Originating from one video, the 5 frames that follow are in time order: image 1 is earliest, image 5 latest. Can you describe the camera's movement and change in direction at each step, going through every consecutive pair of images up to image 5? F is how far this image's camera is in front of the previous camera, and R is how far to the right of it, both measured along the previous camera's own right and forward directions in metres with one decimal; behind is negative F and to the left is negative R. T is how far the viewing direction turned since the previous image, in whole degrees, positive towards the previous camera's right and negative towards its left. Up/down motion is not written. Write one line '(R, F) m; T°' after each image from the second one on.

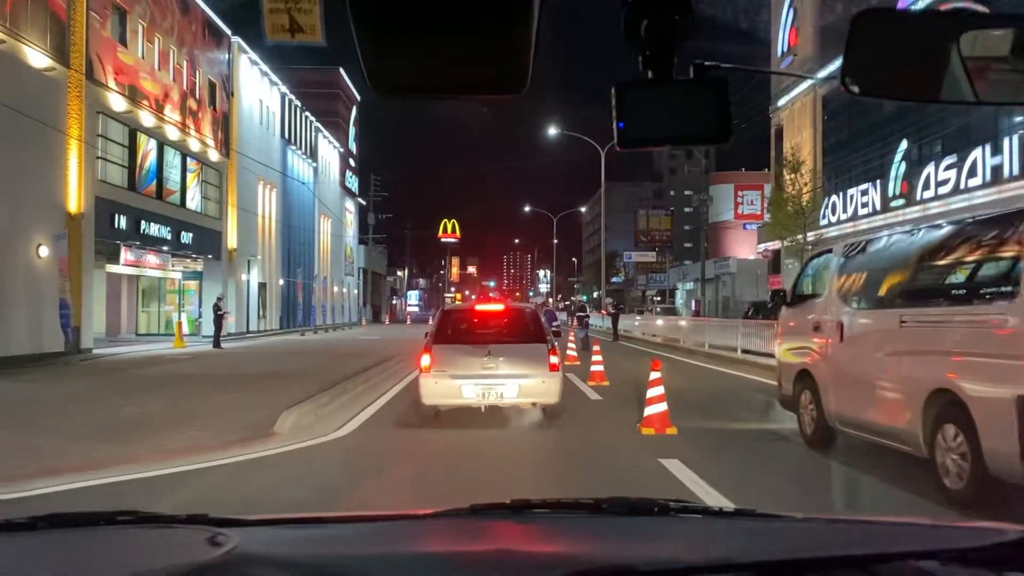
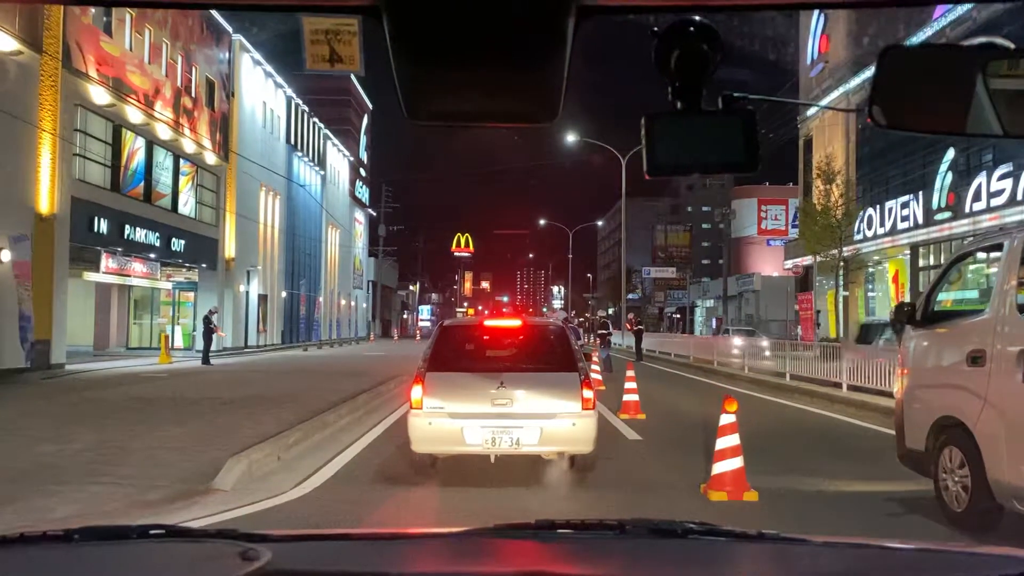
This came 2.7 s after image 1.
(-0.1, +2.2) m; -1°
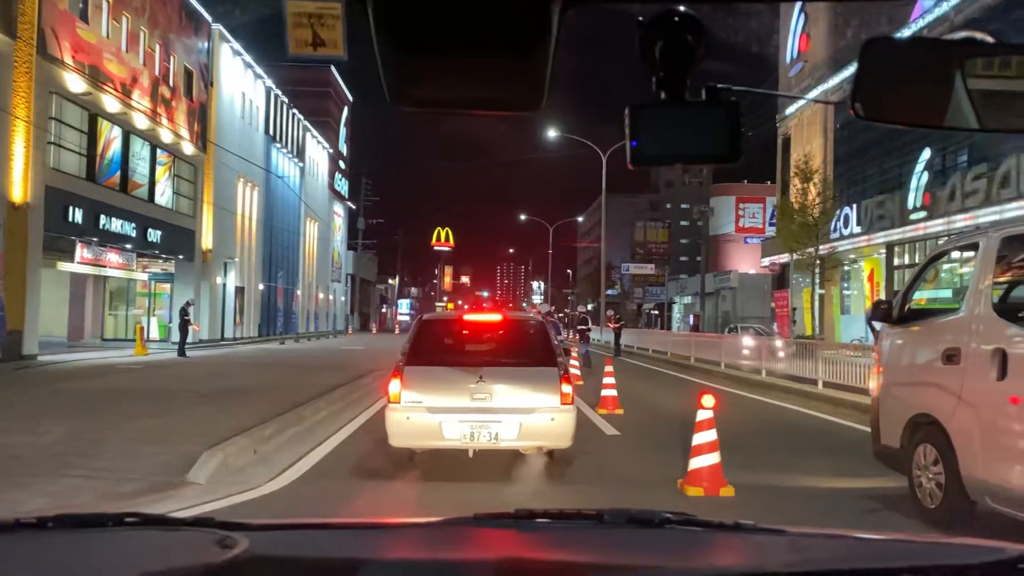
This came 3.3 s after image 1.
(0.0, 0.0) m; +1°
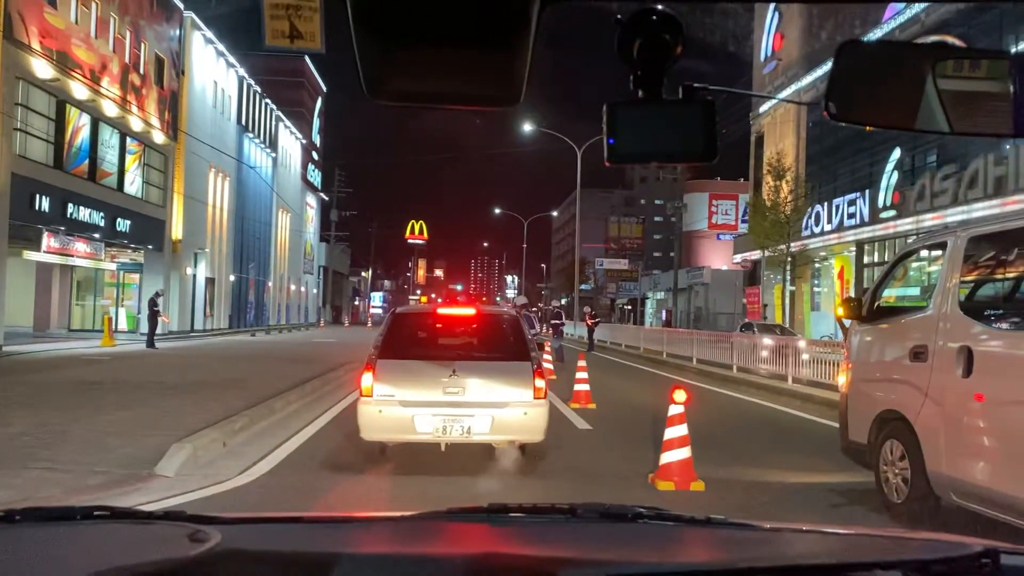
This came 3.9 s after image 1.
(0.0, 0.0) m; +2°
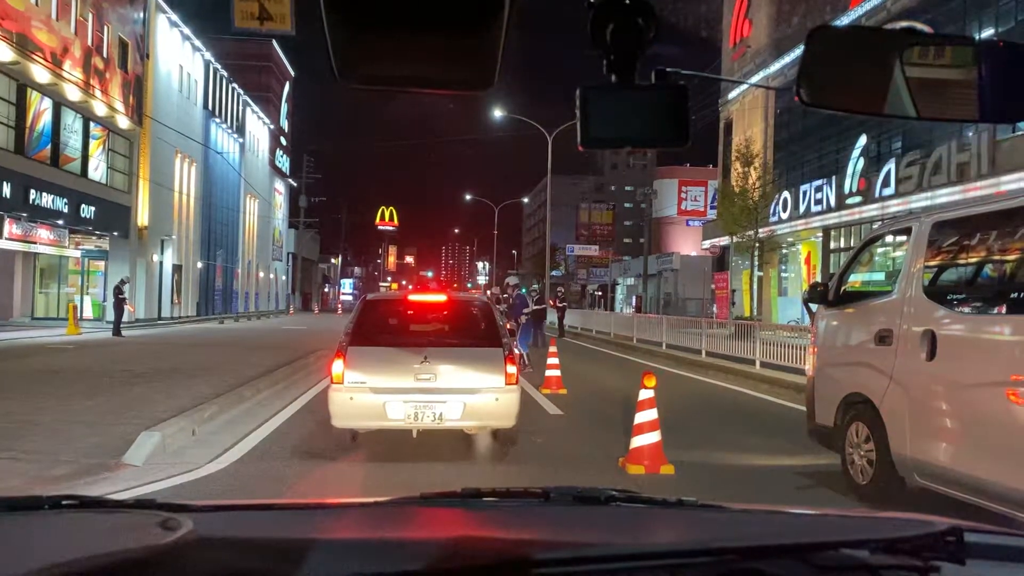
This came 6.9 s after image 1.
(0.0, 0.0) m; +2°
